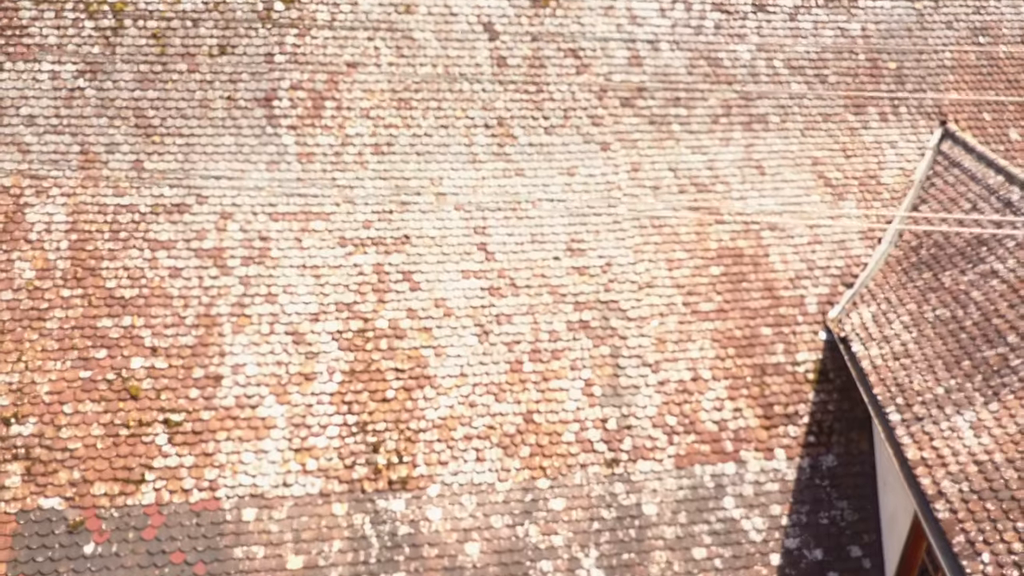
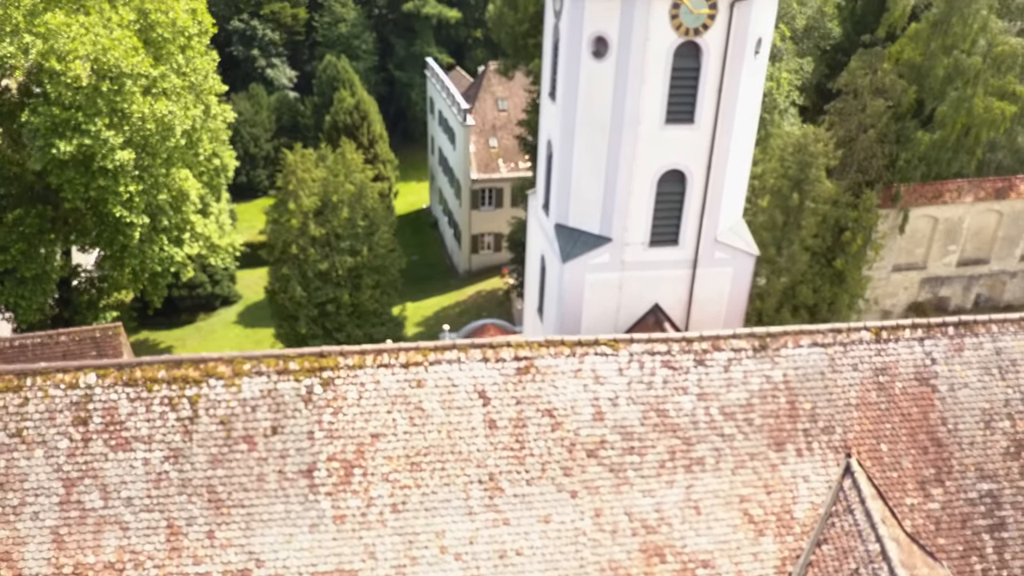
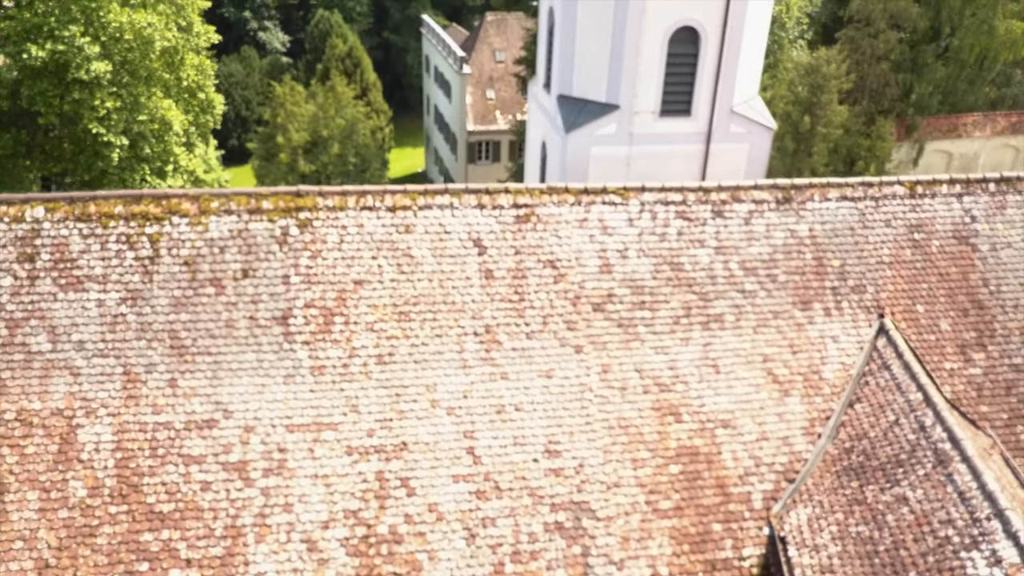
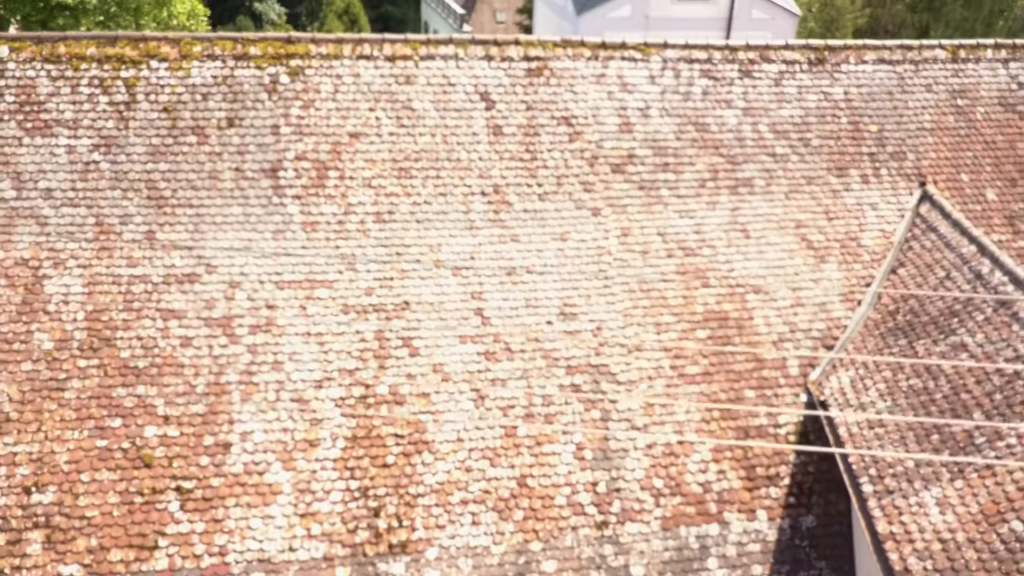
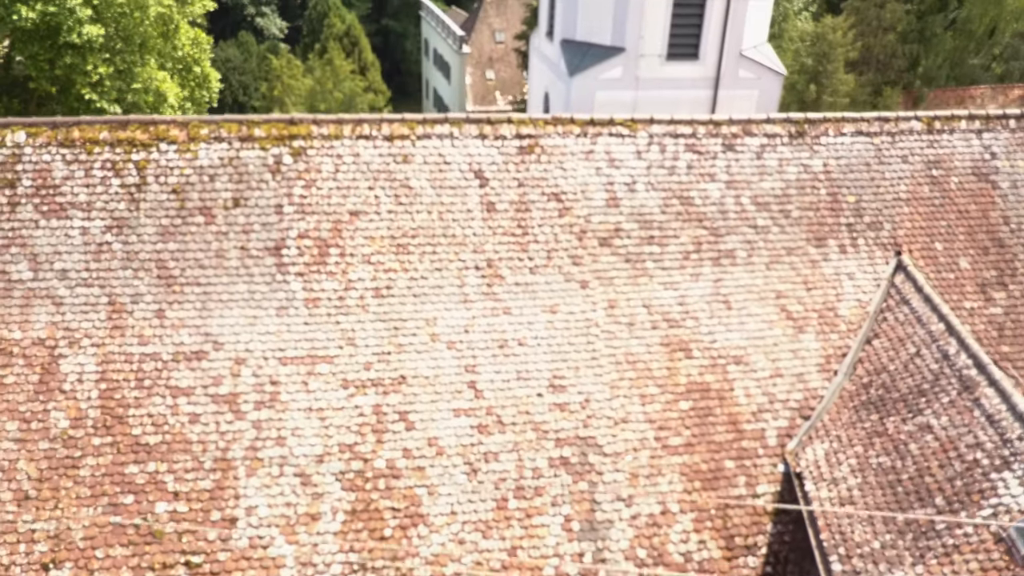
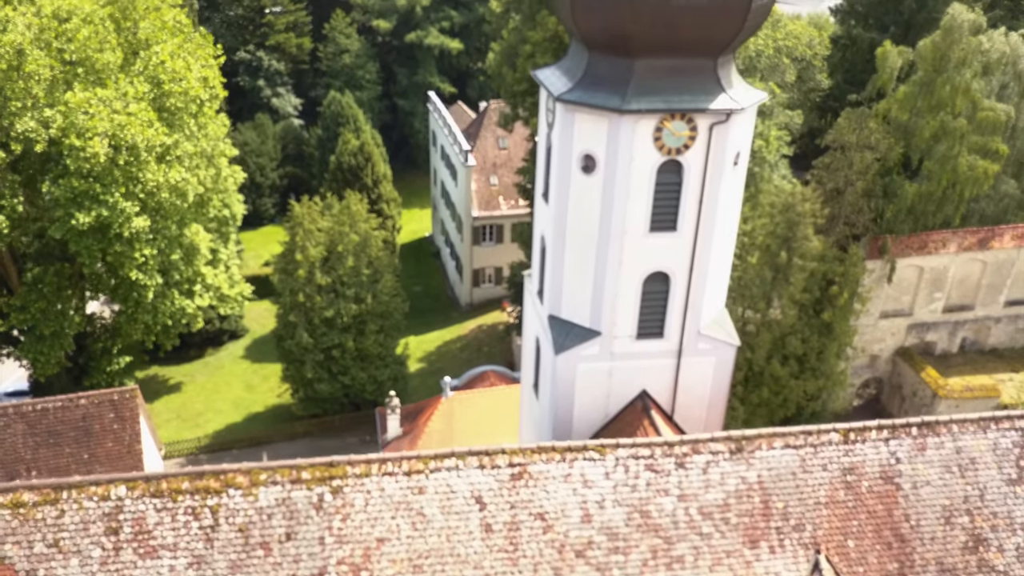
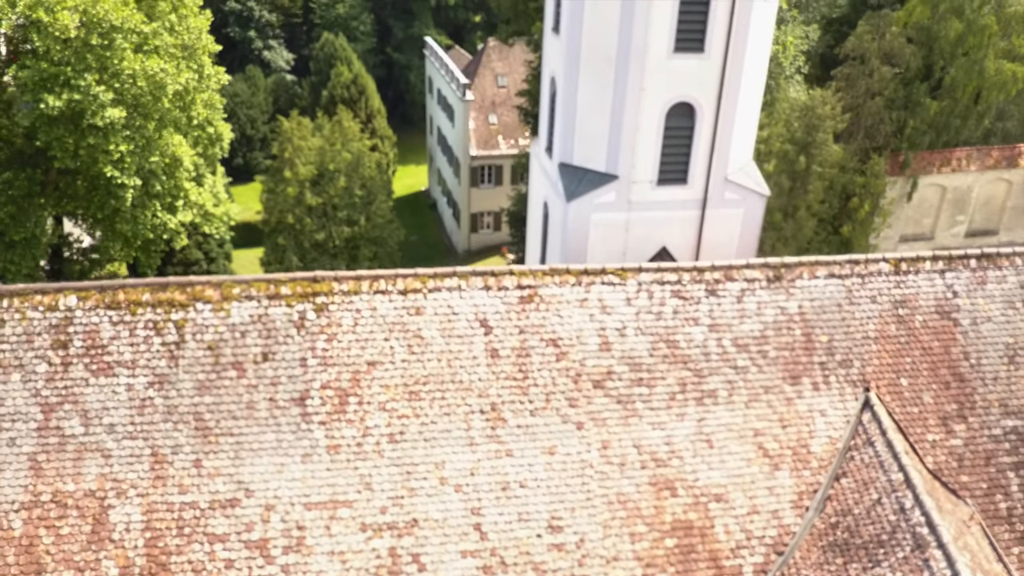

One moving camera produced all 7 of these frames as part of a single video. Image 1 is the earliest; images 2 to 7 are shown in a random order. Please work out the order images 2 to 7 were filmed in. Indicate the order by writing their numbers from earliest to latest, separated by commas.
4, 5, 3, 7, 2, 6
